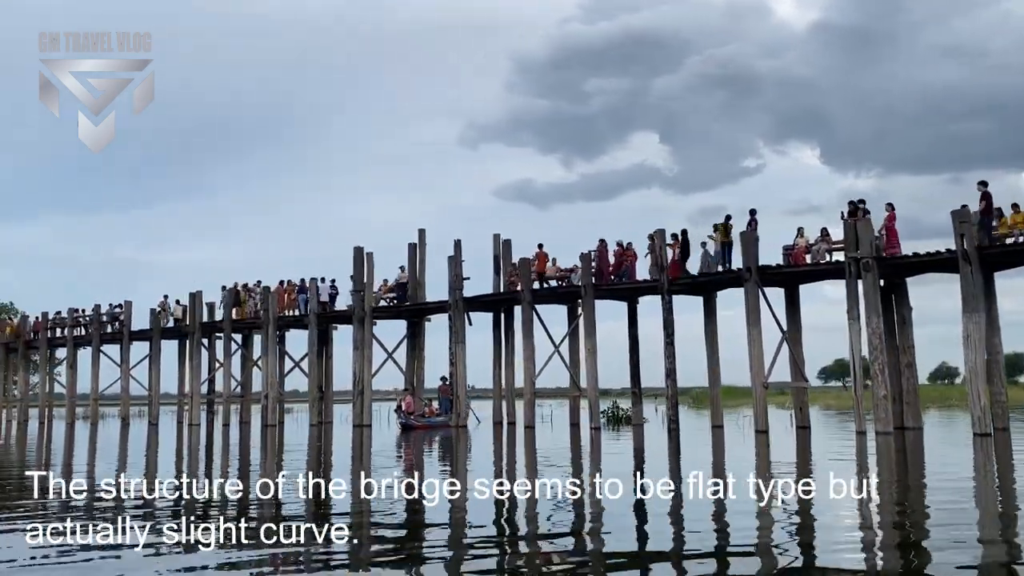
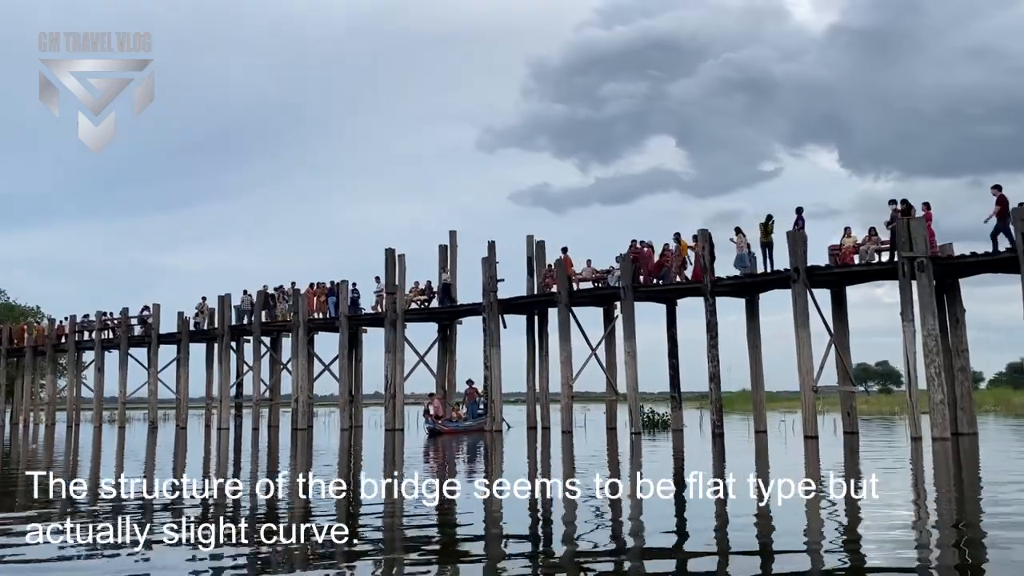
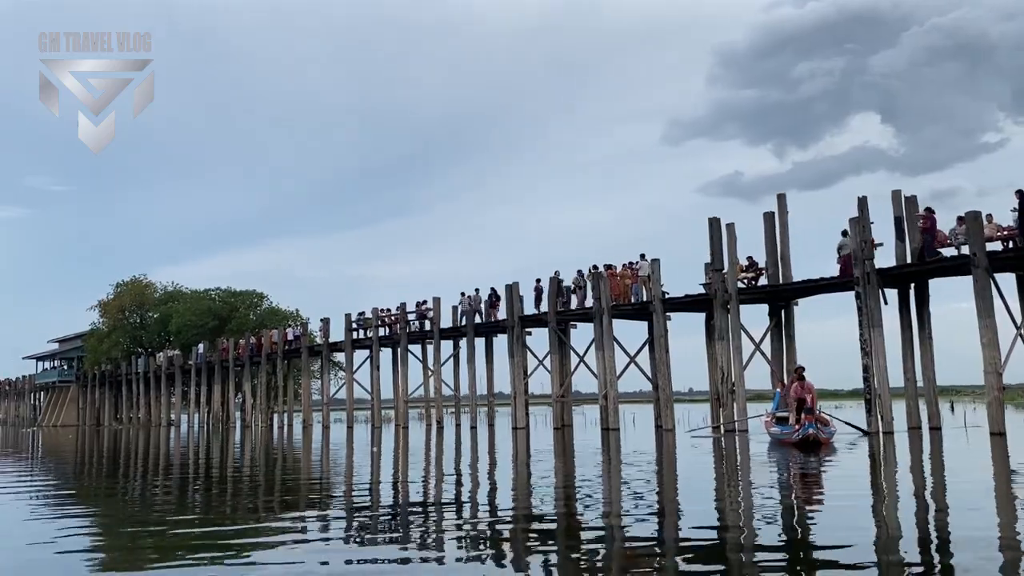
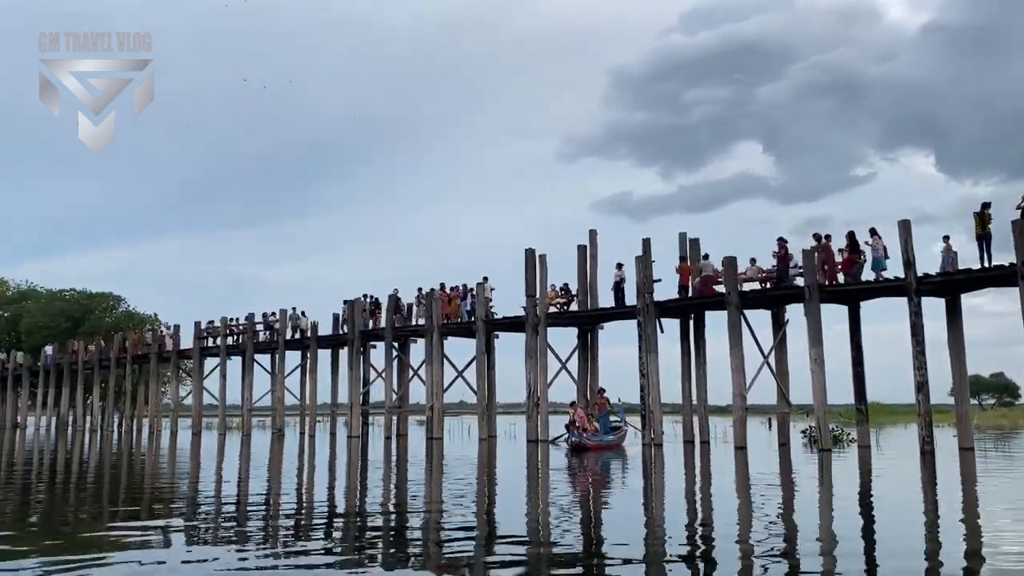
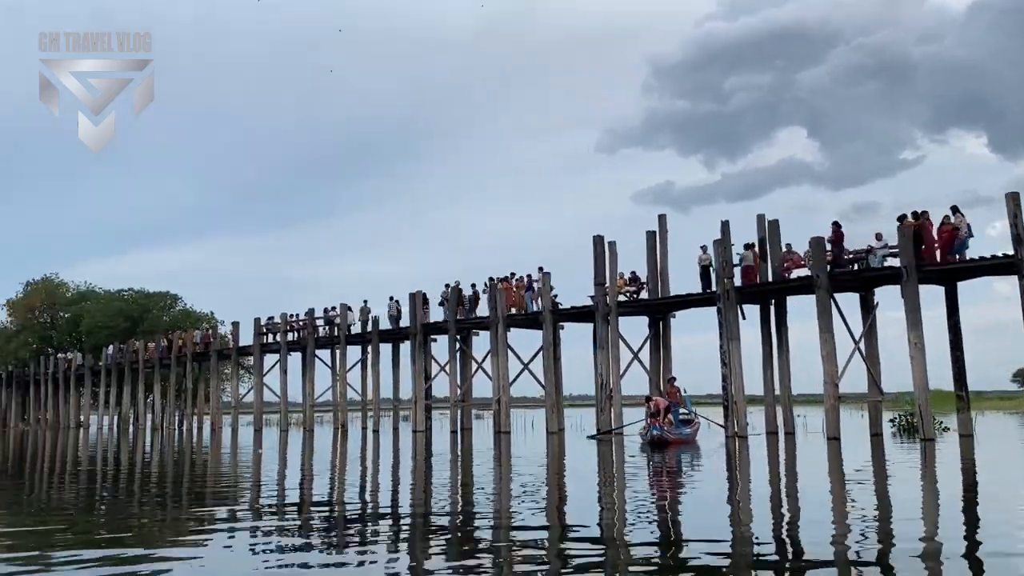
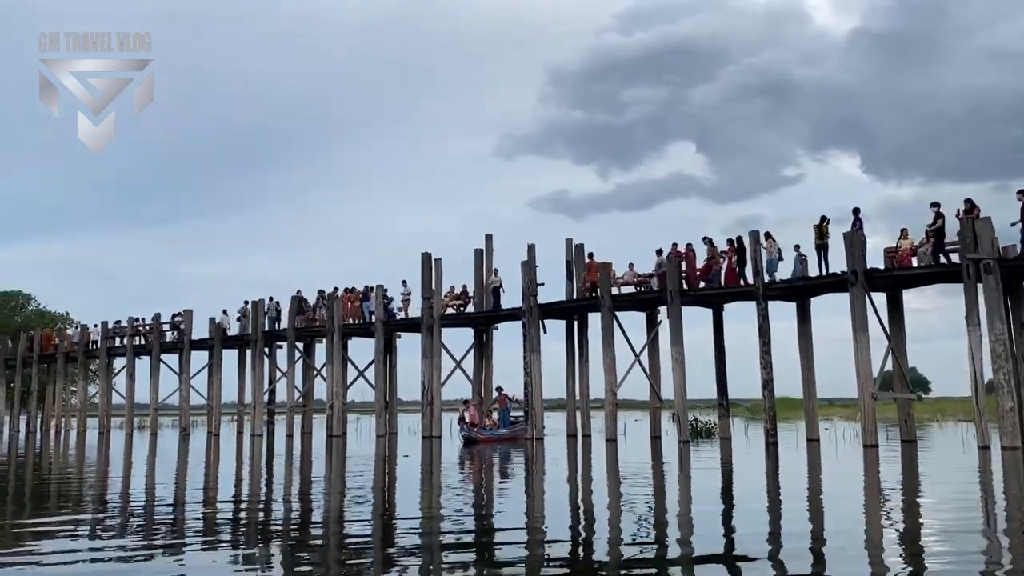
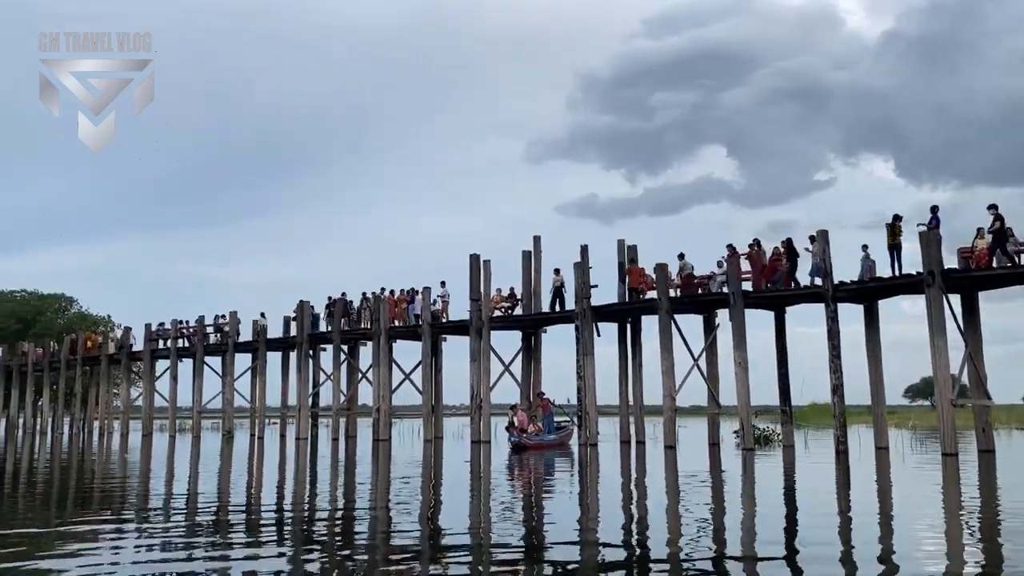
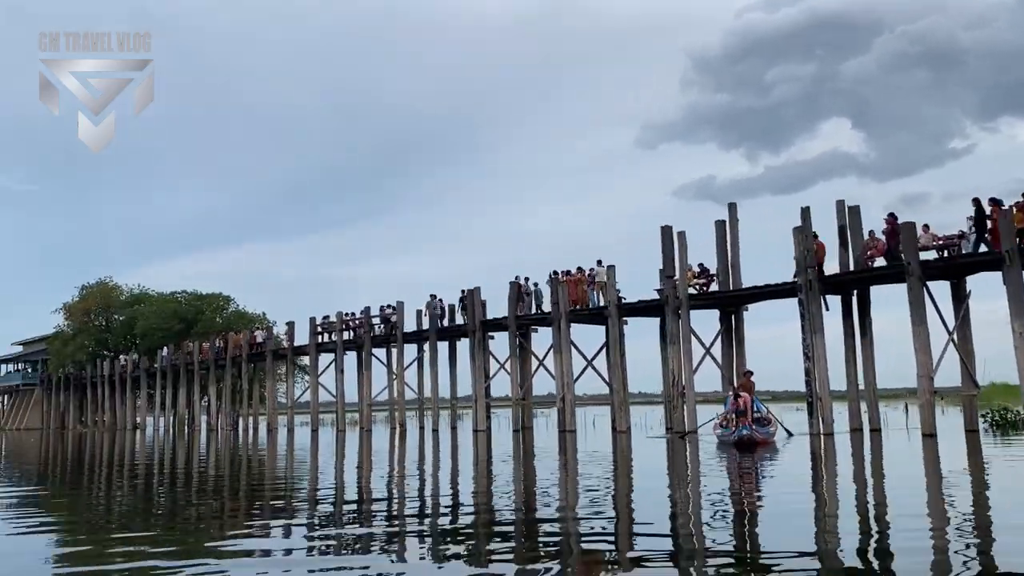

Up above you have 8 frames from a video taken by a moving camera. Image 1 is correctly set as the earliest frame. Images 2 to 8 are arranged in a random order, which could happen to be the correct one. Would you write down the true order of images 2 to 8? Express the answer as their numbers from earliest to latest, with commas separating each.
2, 6, 7, 4, 5, 8, 3
